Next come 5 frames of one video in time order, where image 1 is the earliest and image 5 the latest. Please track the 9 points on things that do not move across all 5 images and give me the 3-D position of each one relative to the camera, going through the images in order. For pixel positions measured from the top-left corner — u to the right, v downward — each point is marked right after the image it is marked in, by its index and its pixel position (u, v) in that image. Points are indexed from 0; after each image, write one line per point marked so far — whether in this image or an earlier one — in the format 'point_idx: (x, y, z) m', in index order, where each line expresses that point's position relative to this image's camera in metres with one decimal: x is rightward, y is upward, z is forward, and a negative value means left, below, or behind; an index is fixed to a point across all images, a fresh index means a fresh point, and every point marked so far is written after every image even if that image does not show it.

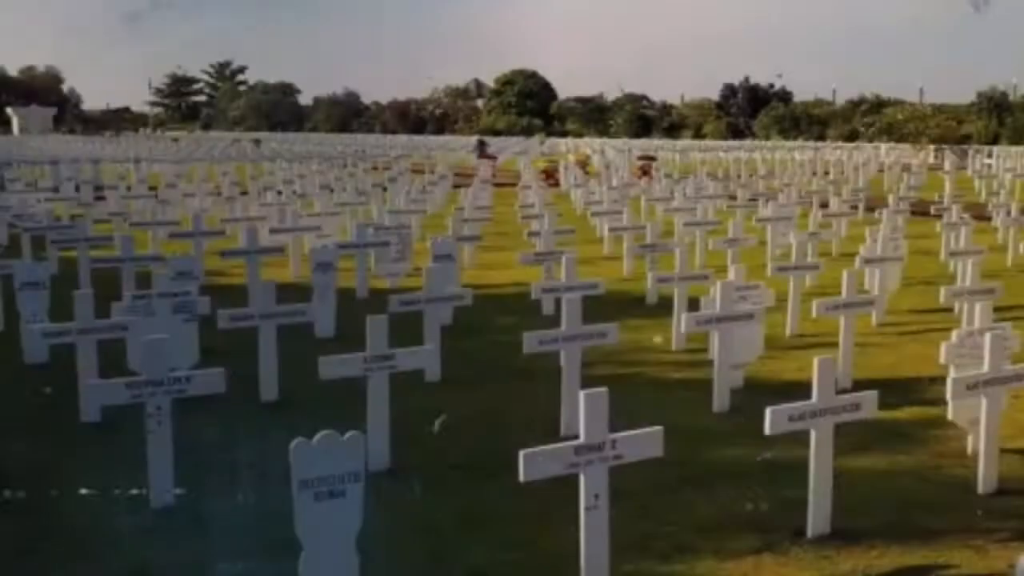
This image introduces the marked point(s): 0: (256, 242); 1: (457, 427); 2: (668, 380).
0: (-6.6, +1.2, +15.0) m
1: (-0.8, -2.0, +10.1) m
2: (+3.0, -1.7, +10.9) m
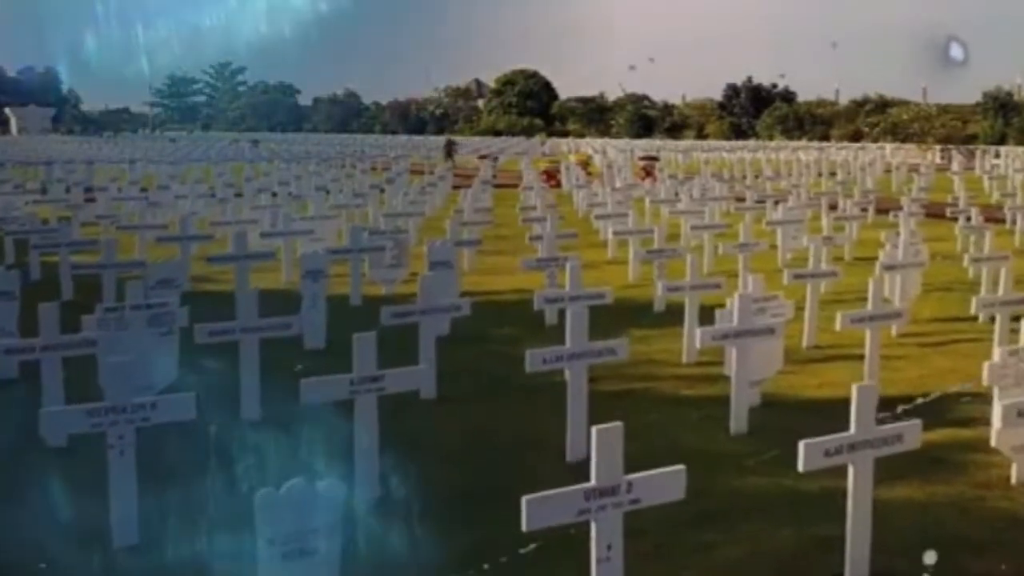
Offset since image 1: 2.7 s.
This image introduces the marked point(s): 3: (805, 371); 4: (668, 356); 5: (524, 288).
0: (-6.6, +1.0, +14.3) m
1: (-0.8, -2.2, +9.4) m
2: (+3.0, -1.9, +10.1) m
3: (+5.6, -1.6, +11.0) m
4: (+3.2, -1.4, +11.8) m
5: (+0.3, 0.0, +16.2) m
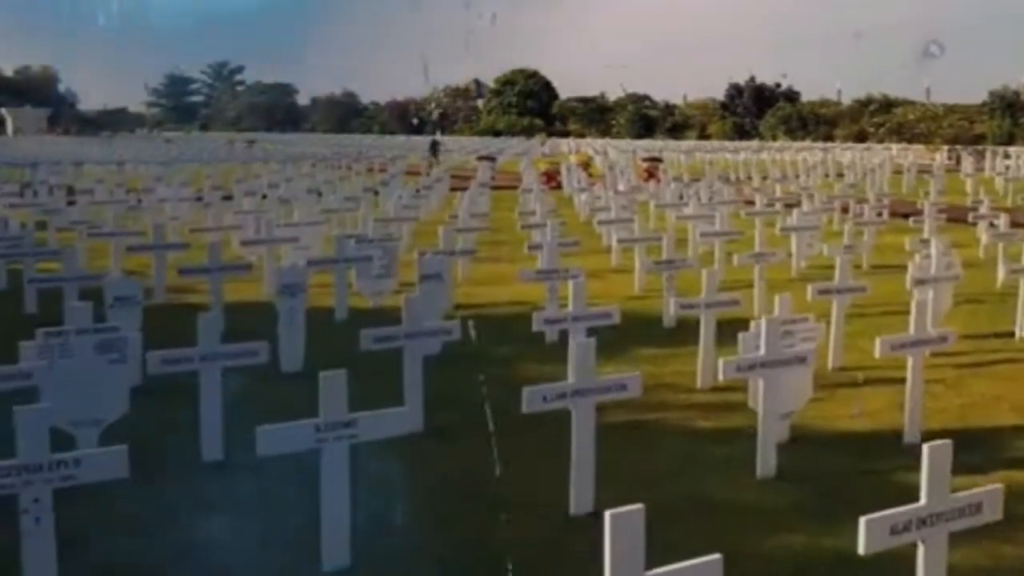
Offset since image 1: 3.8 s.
0: (-6.7, +0.7, +13.2) m
1: (-0.8, -2.5, +8.3) m
2: (+2.9, -2.2, +9.0) m
3: (+5.5, -1.9, +9.9) m
4: (+3.1, -1.7, +10.7) m
5: (+0.3, -0.3, +15.1) m
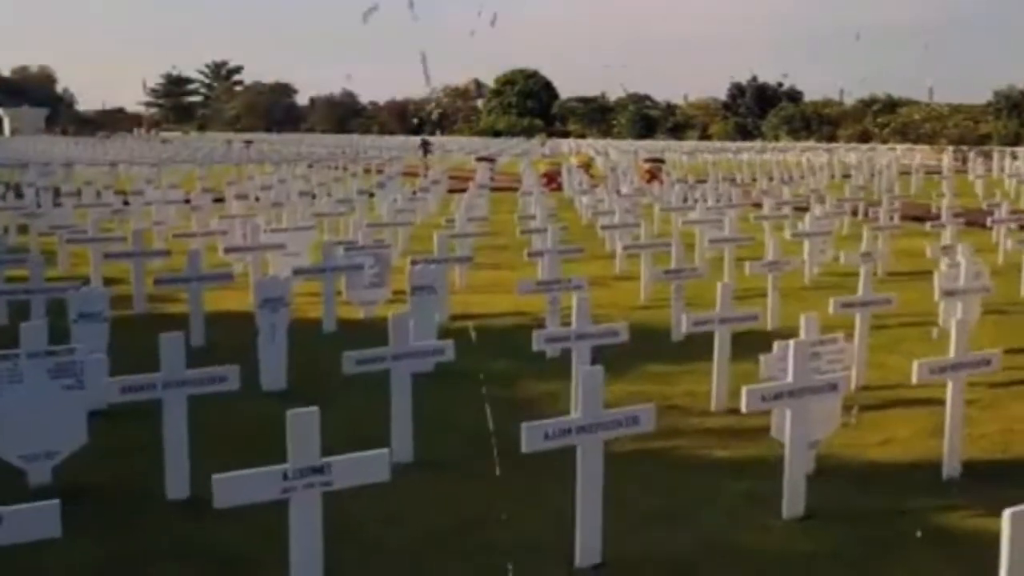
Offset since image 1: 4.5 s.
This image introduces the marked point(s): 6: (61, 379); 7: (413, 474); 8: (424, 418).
0: (-6.7, +0.4, +12.4) m
1: (-0.9, -2.7, +7.5) m
2: (+2.9, -2.5, +8.2) m
3: (+5.5, -2.1, +9.1) m
4: (+3.1, -1.9, +9.9) m
5: (+0.2, -0.5, +14.3) m
6: (-5.7, -1.2, +7.3) m
7: (-1.4, -2.6, +8.0) m
8: (-1.4, -2.1, +9.3) m
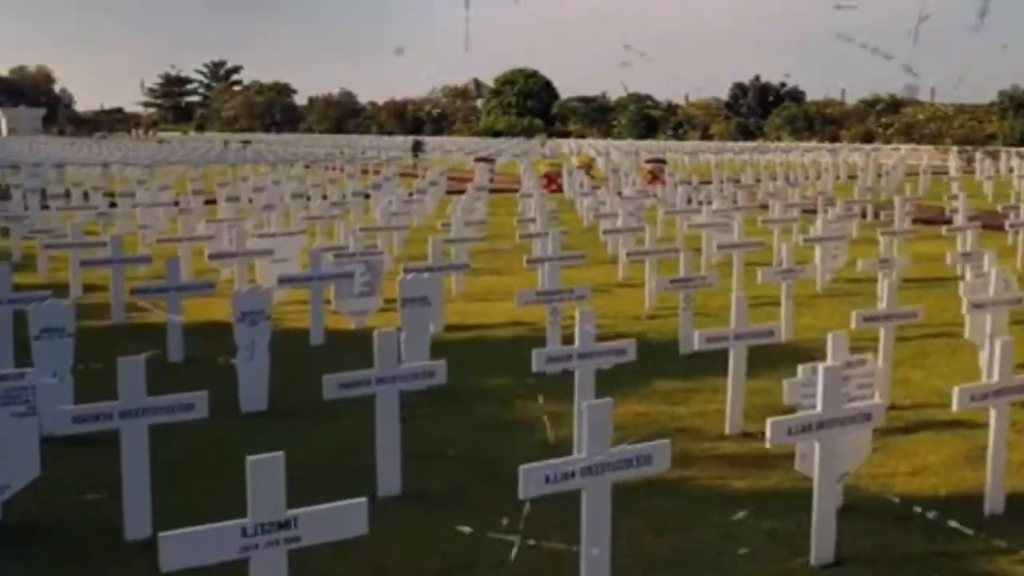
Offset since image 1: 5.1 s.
0: (-6.7, +0.2, +11.7) m
1: (-0.9, -3.0, +6.8) m
2: (+2.9, -2.7, +7.5) m
3: (+5.5, -2.3, +8.4) m
4: (+3.1, -2.1, +9.1) m
5: (+0.2, -0.8, +13.6) m
6: (-5.7, -1.4, +6.6) m
7: (-1.4, -2.8, +7.3) m
8: (-1.4, -2.3, +8.6) m
